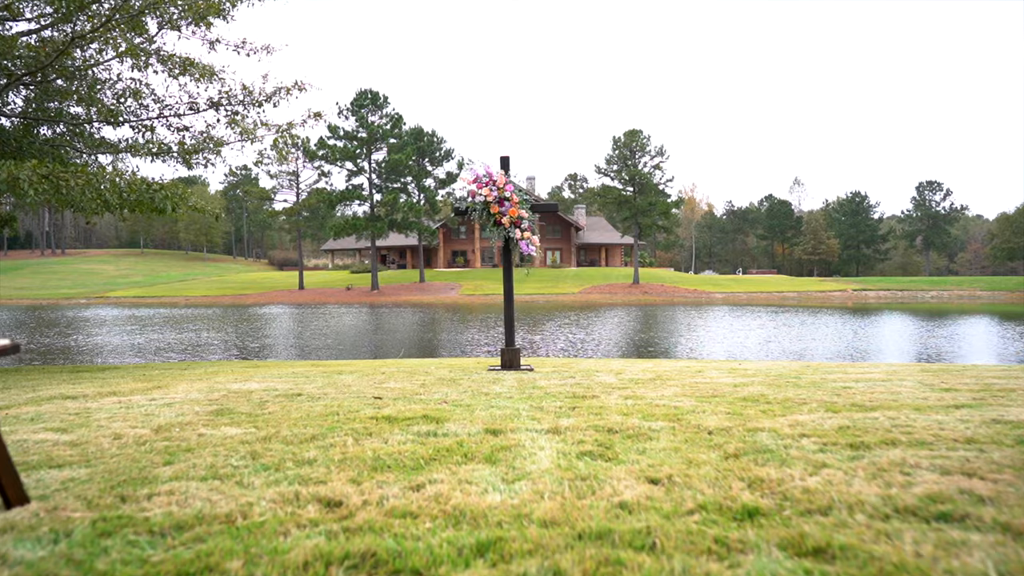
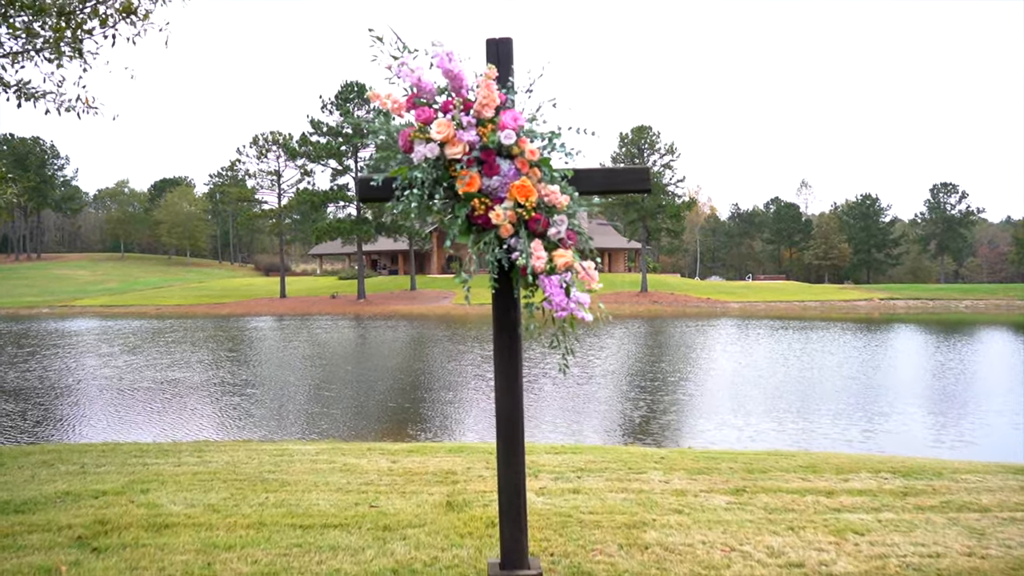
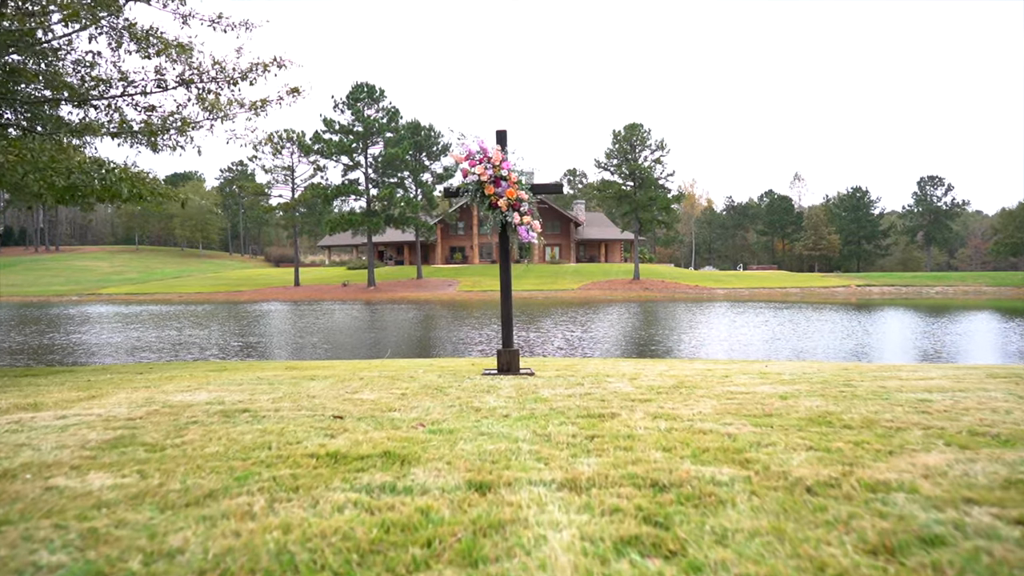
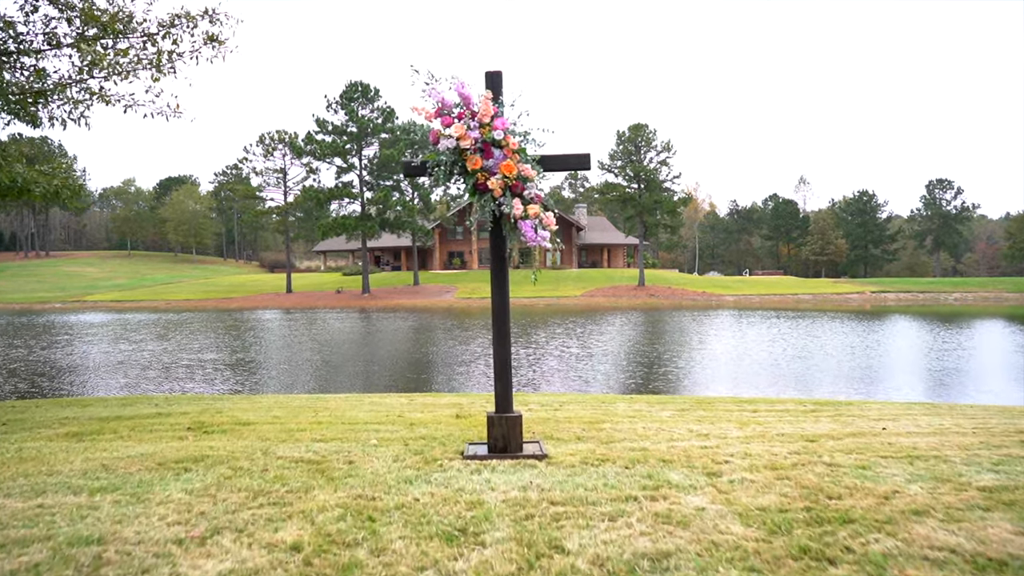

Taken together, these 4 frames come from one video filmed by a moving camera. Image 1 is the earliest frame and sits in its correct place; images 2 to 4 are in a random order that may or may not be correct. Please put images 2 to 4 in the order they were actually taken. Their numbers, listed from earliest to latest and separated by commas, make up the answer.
3, 4, 2
